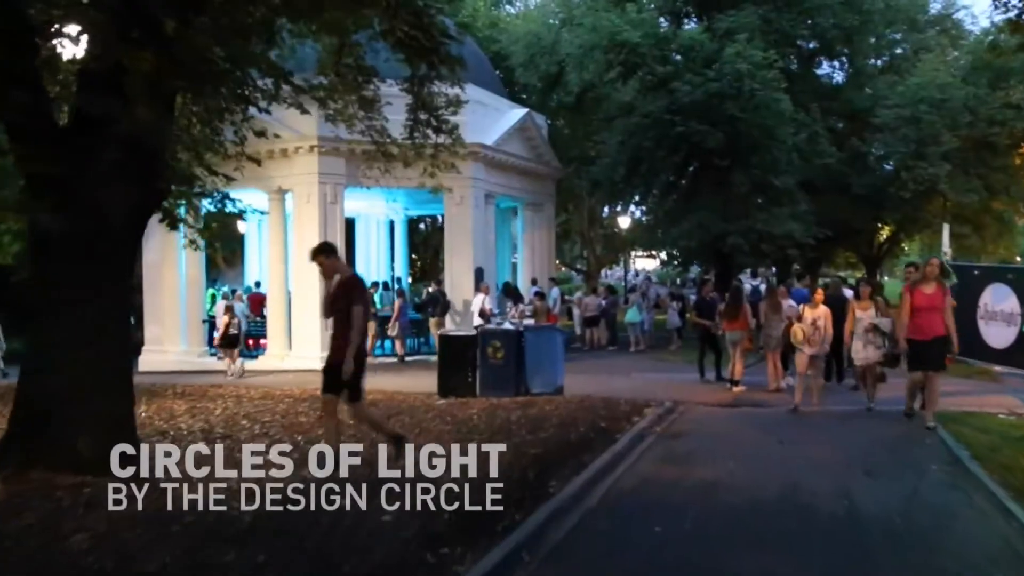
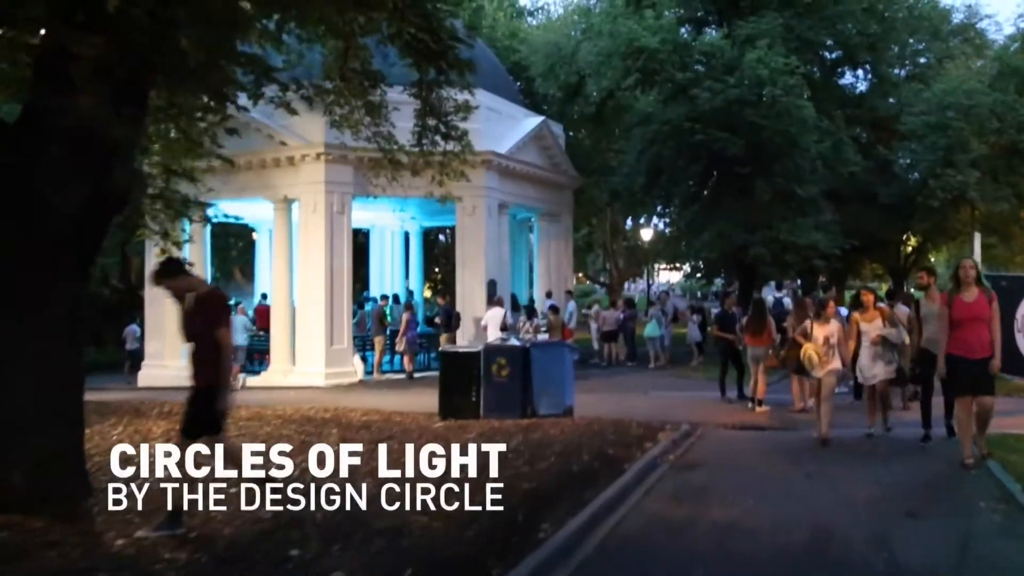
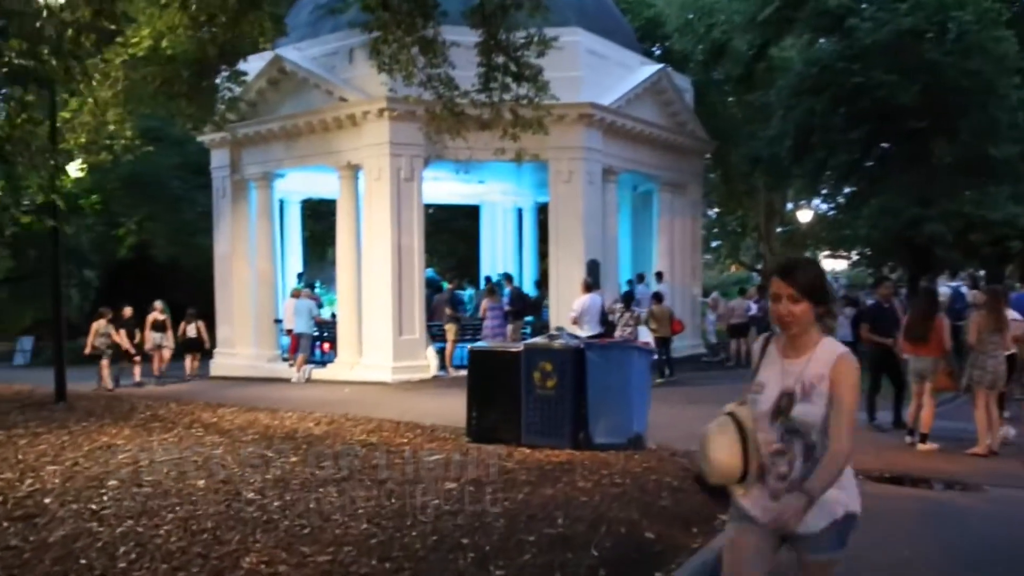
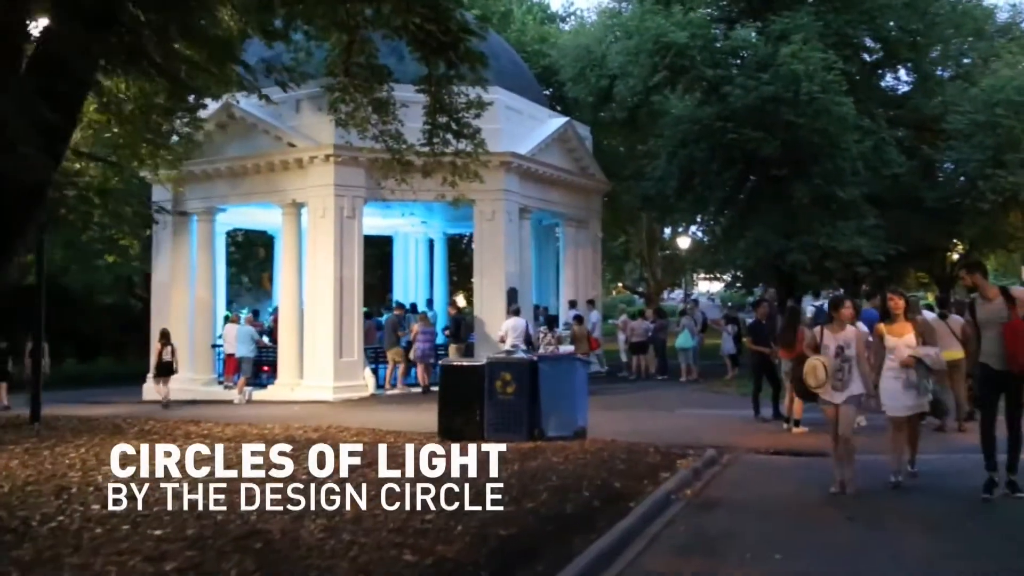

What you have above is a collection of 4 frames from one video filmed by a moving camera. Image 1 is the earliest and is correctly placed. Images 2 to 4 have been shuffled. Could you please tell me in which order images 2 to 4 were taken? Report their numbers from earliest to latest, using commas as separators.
2, 4, 3
